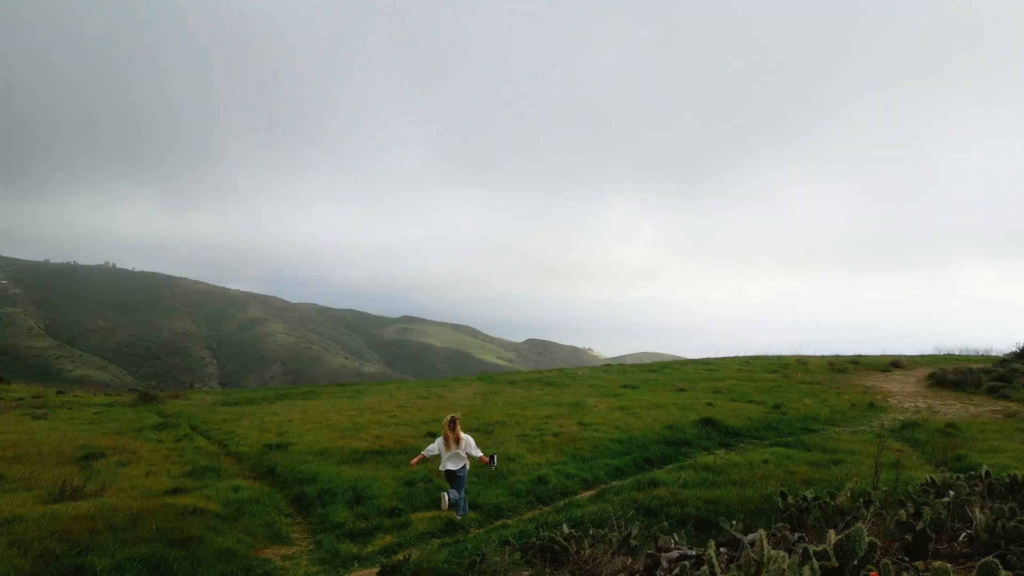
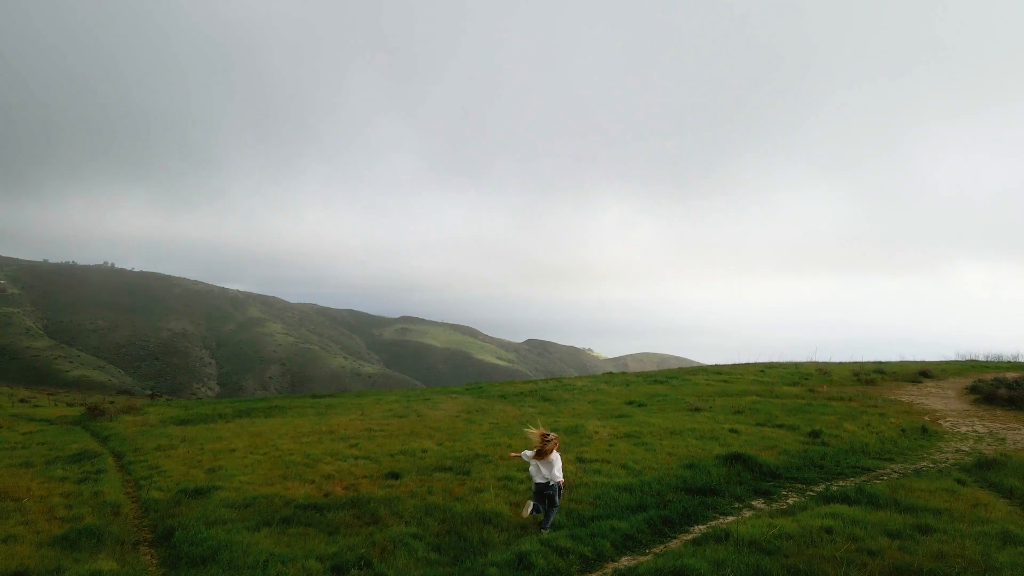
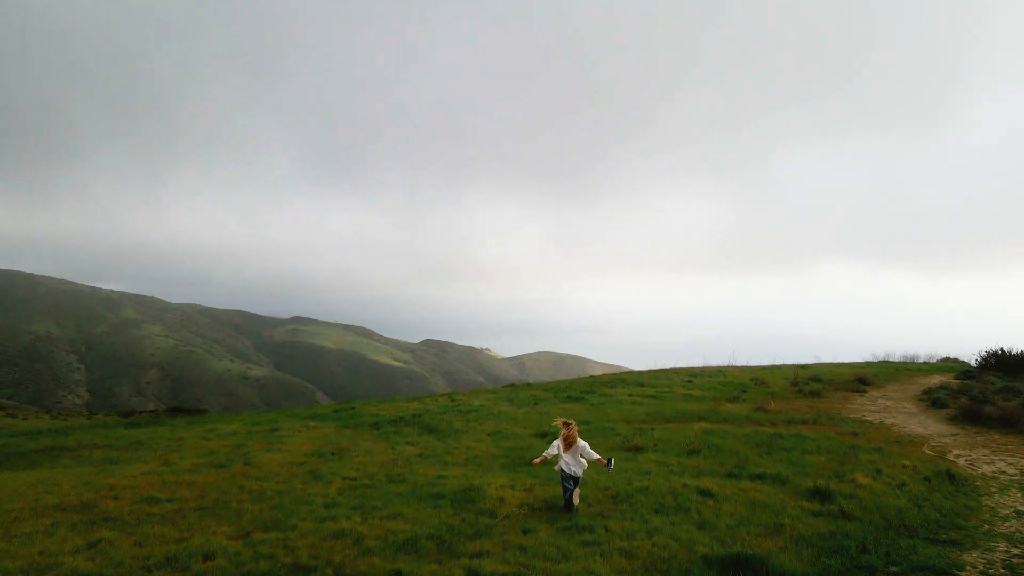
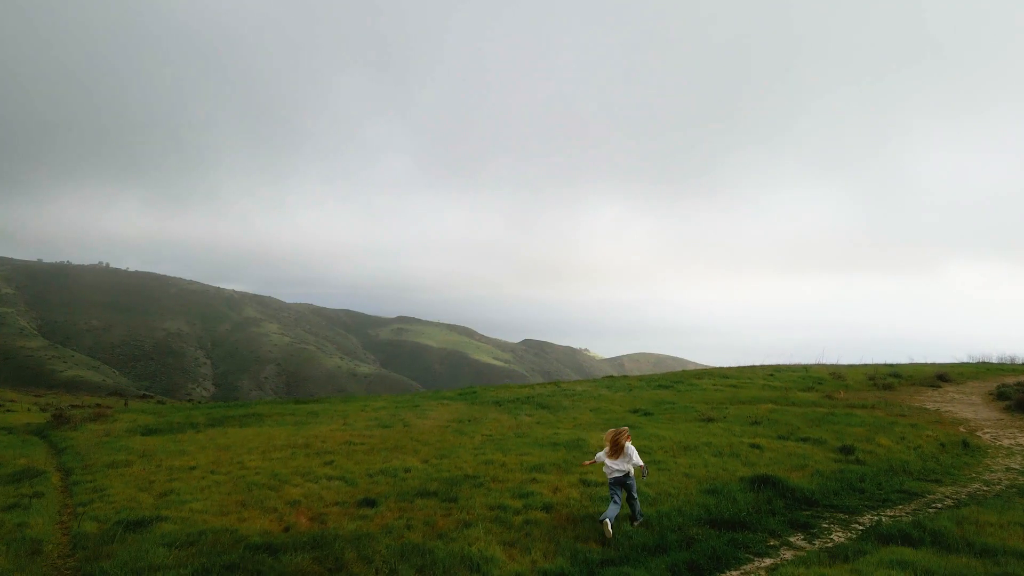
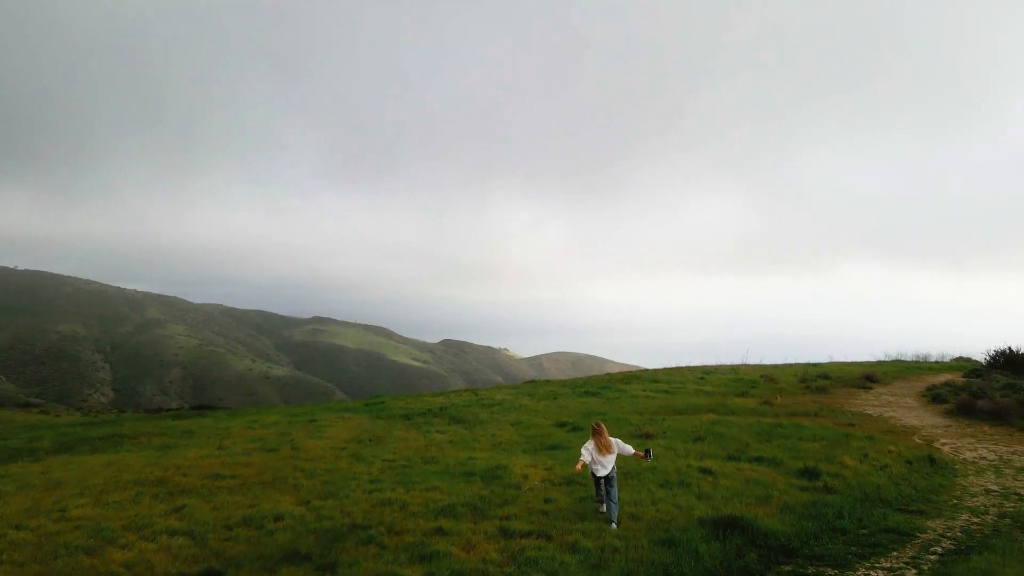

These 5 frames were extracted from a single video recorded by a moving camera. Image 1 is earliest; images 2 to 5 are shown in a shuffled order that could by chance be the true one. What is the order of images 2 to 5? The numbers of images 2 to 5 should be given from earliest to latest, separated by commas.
2, 4, 5, 3
